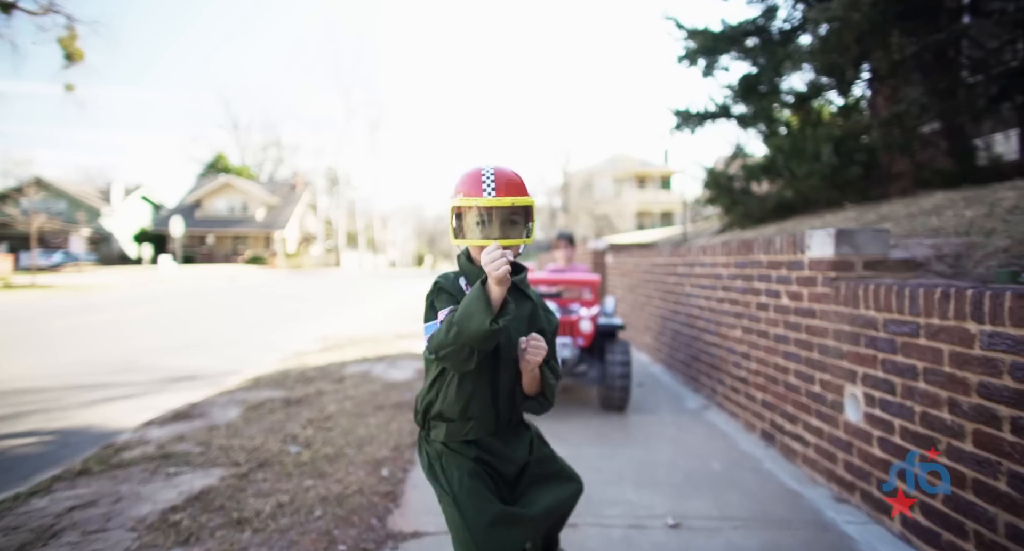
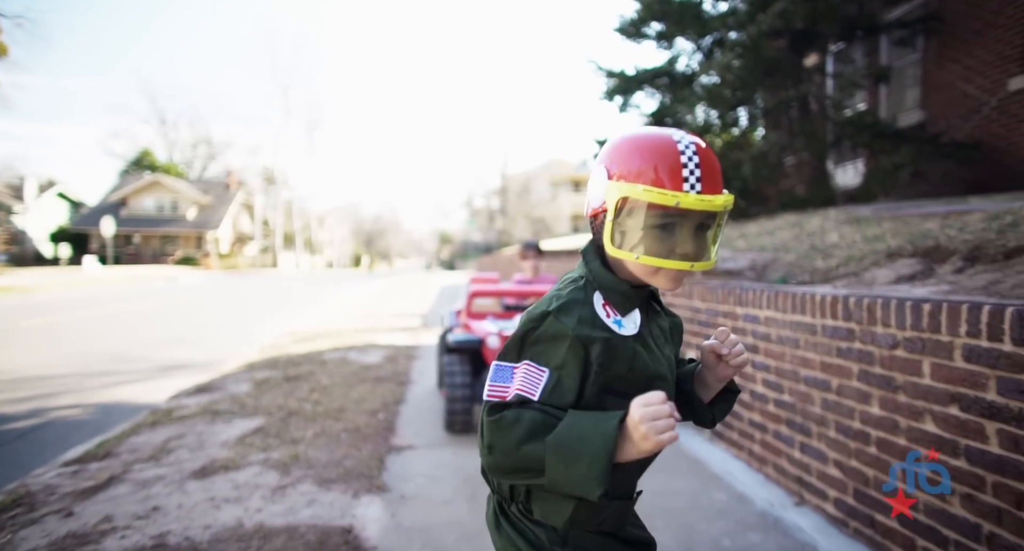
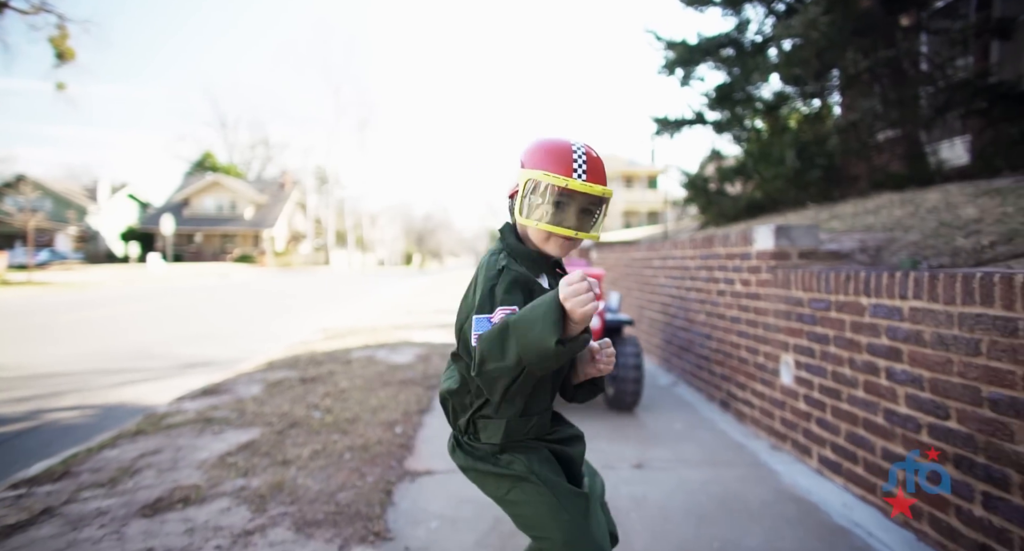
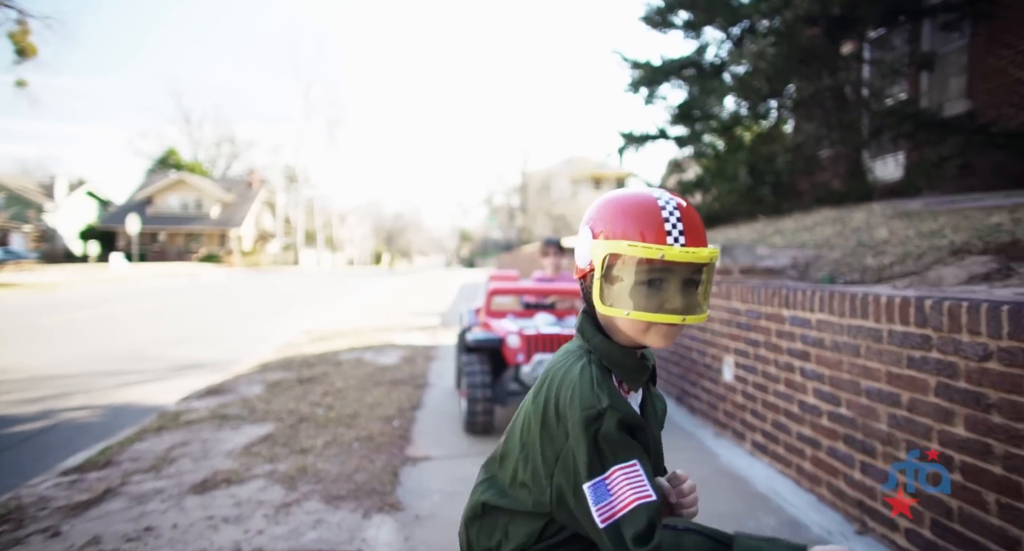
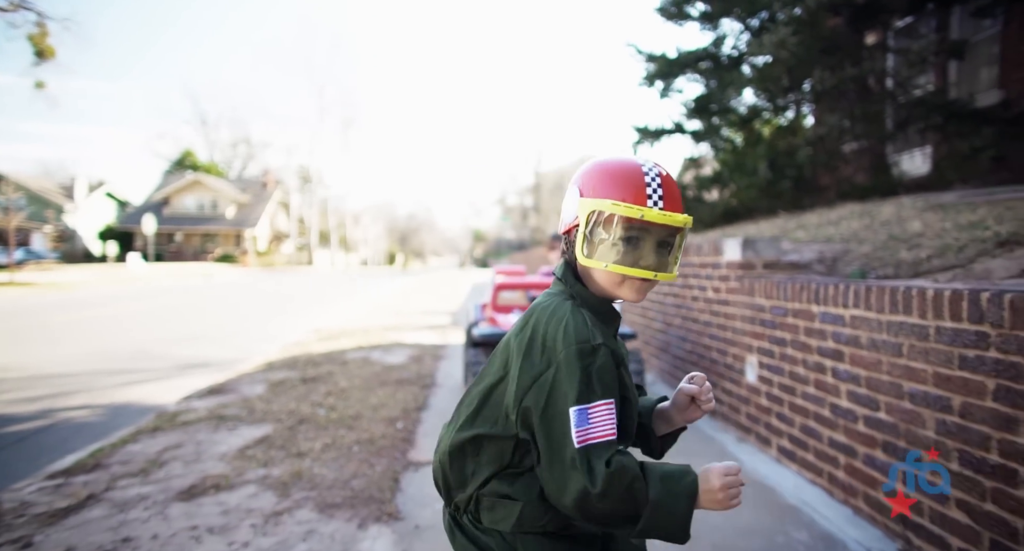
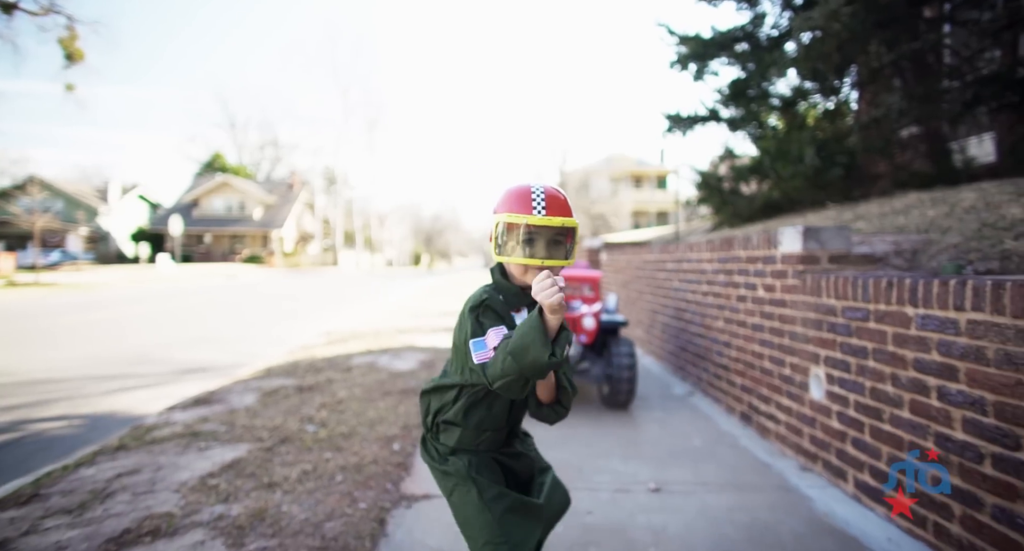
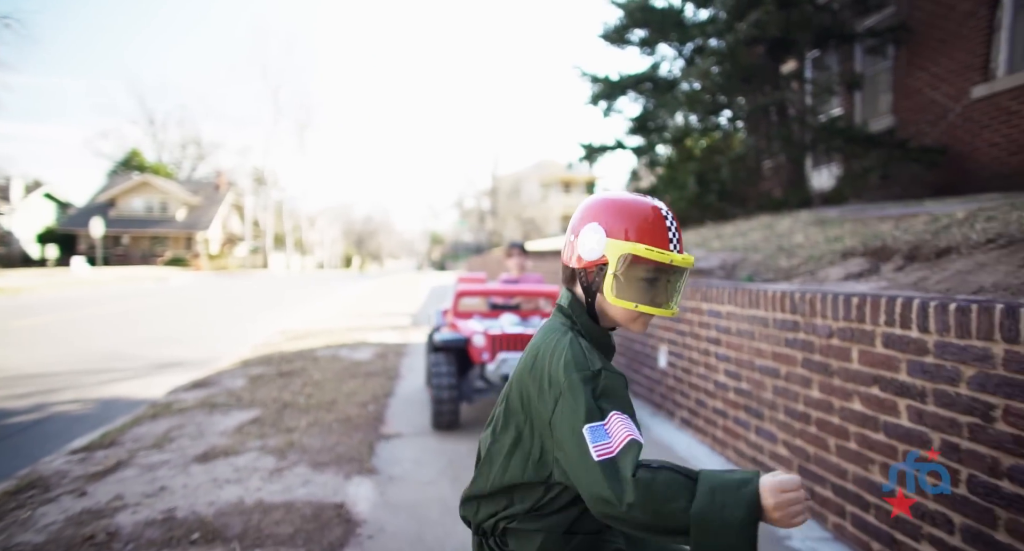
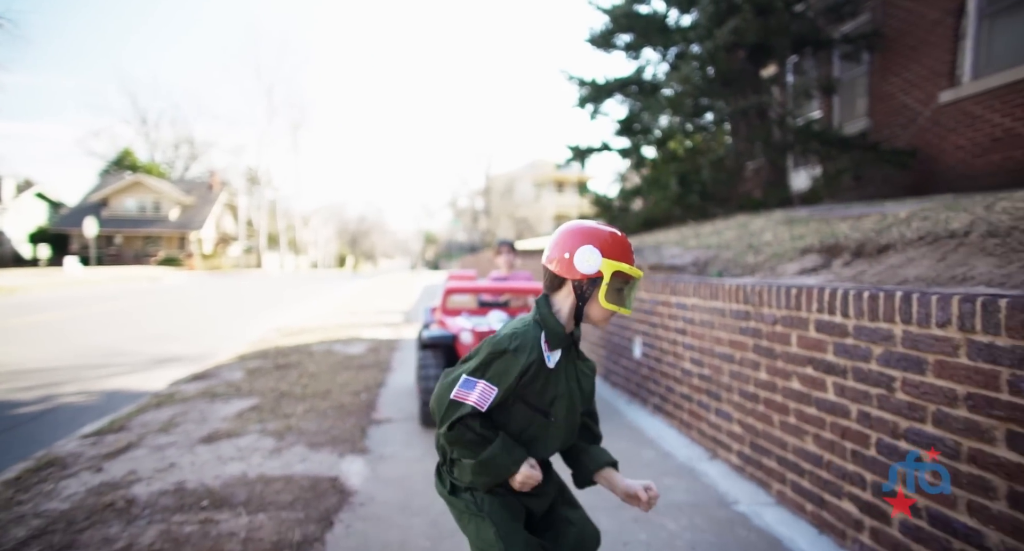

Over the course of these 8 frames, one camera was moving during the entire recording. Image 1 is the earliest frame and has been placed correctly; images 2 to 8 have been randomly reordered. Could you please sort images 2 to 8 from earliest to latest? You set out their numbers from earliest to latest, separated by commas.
6, 3, 5, 4, 2, 7, 8
